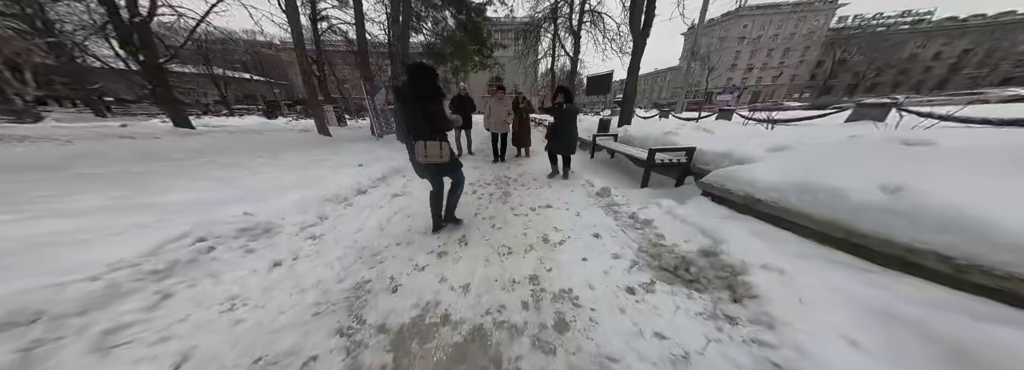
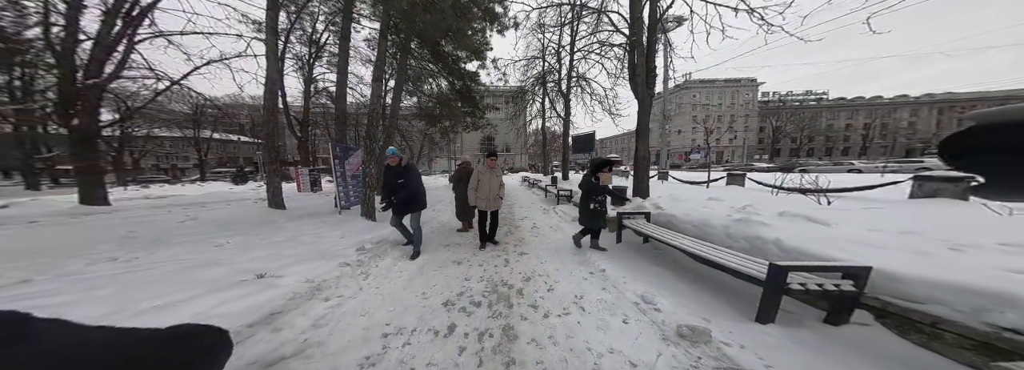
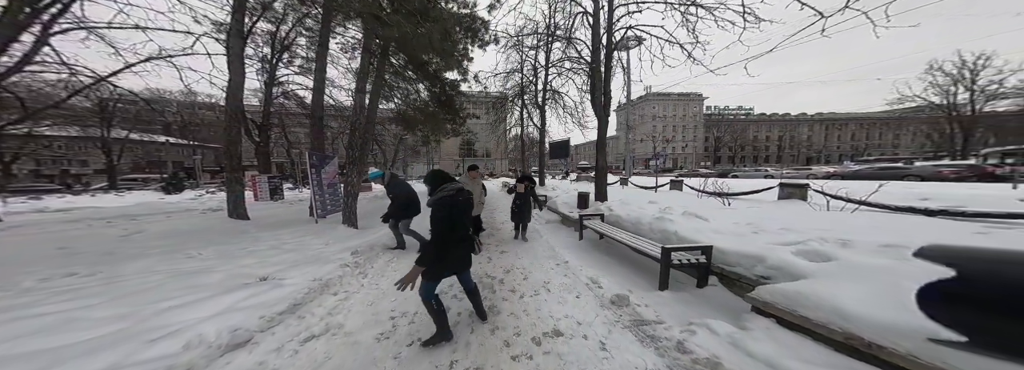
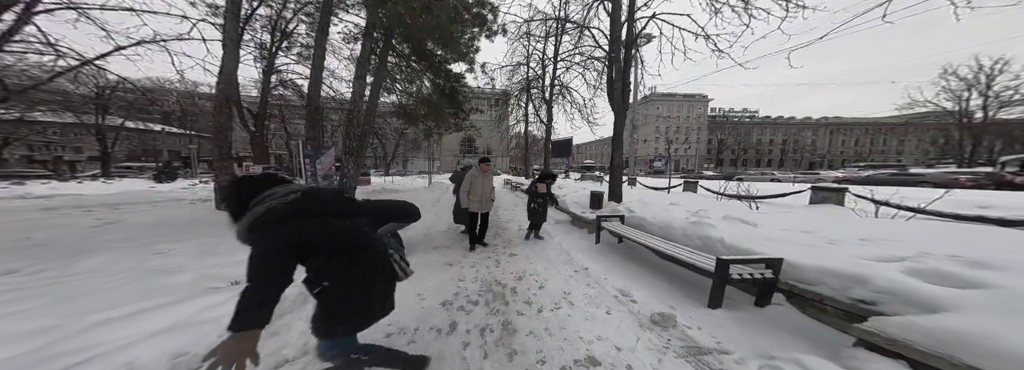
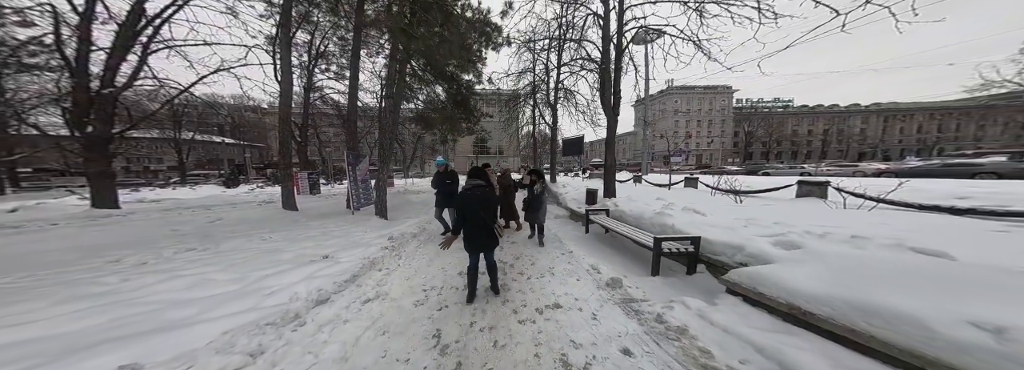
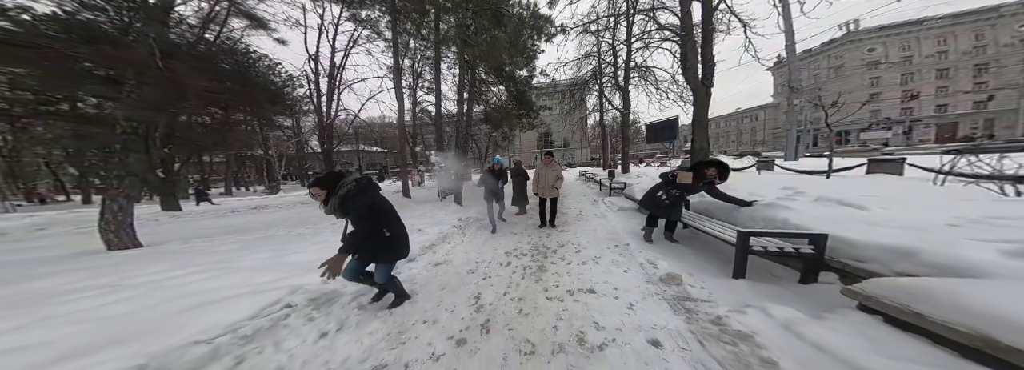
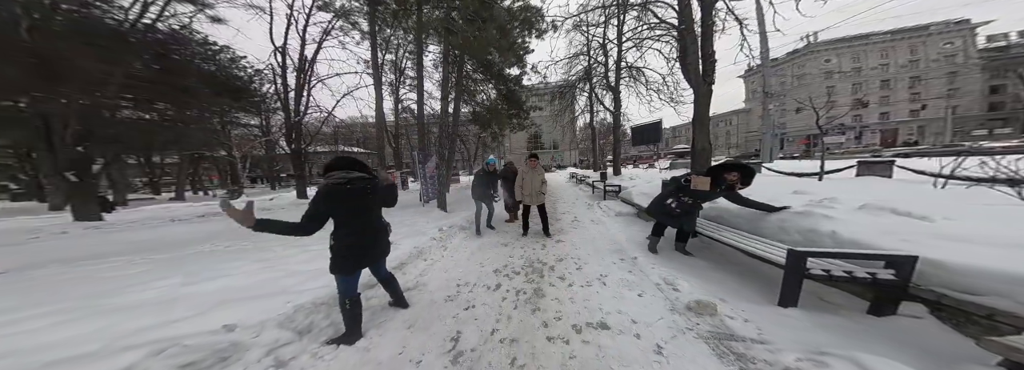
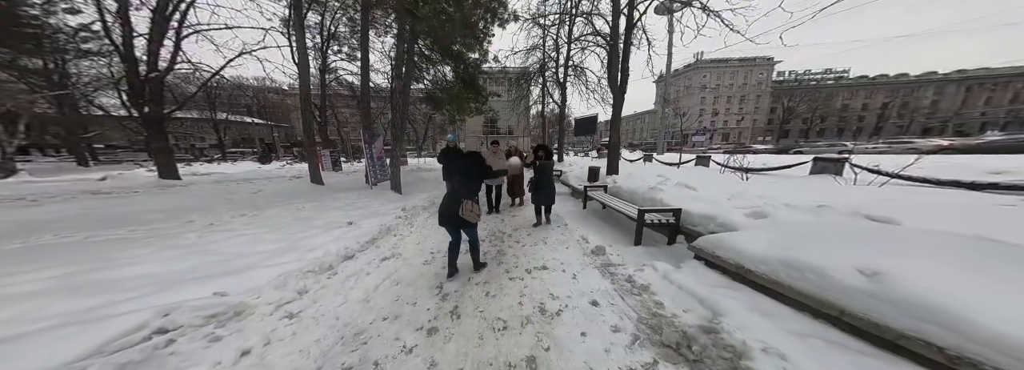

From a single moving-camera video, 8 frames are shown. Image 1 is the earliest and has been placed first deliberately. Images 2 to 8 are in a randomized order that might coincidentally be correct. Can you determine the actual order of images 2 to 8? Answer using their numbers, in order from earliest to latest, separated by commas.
8, 5, 3, 4, 2, 7, 6
